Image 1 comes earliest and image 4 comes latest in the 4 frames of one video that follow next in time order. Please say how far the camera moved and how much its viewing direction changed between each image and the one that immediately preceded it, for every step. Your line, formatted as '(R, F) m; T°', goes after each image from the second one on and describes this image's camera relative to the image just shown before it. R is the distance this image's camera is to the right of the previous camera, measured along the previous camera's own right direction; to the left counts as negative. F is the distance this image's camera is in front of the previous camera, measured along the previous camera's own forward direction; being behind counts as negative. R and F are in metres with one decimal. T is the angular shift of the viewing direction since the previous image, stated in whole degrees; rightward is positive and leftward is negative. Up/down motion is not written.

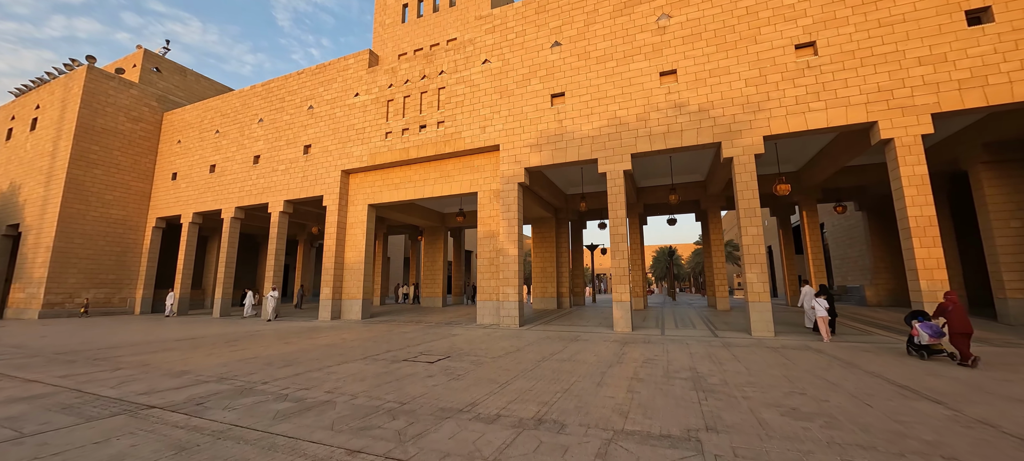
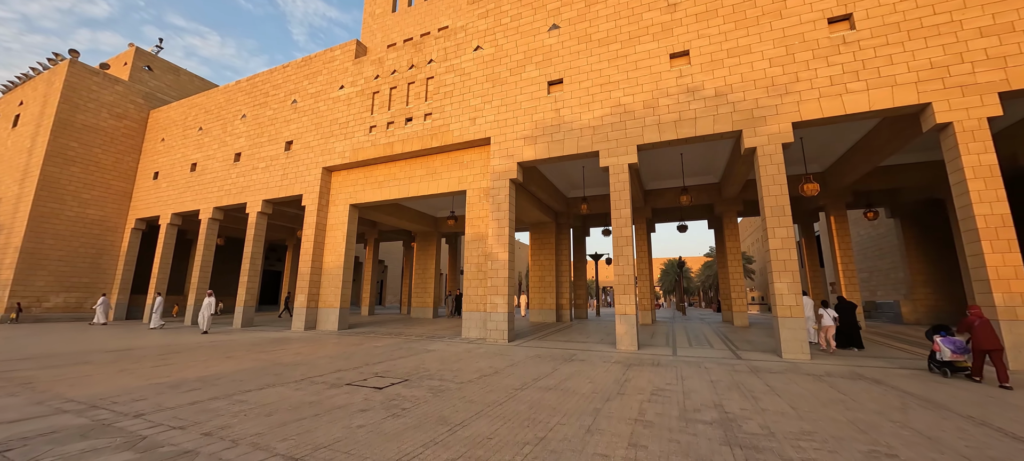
(+0.5, +1.4) m; -1°
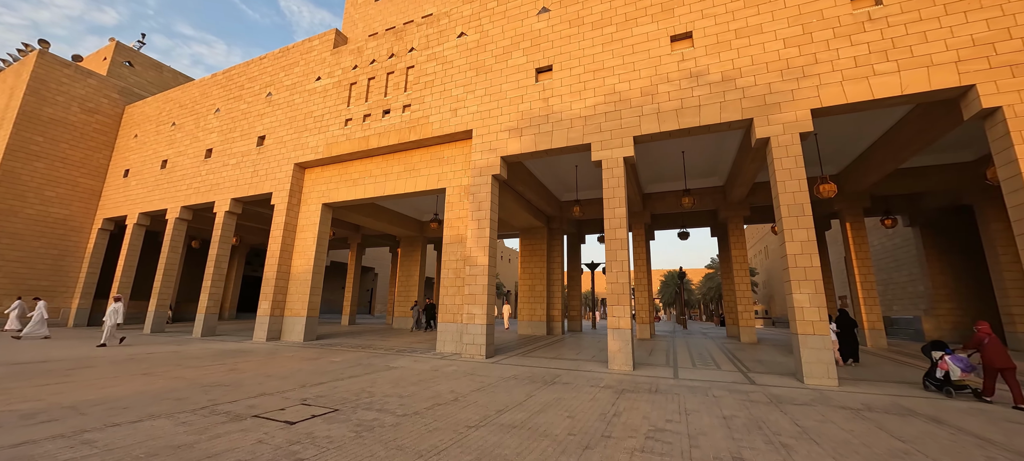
(+0.5, +1.2) m; 0°
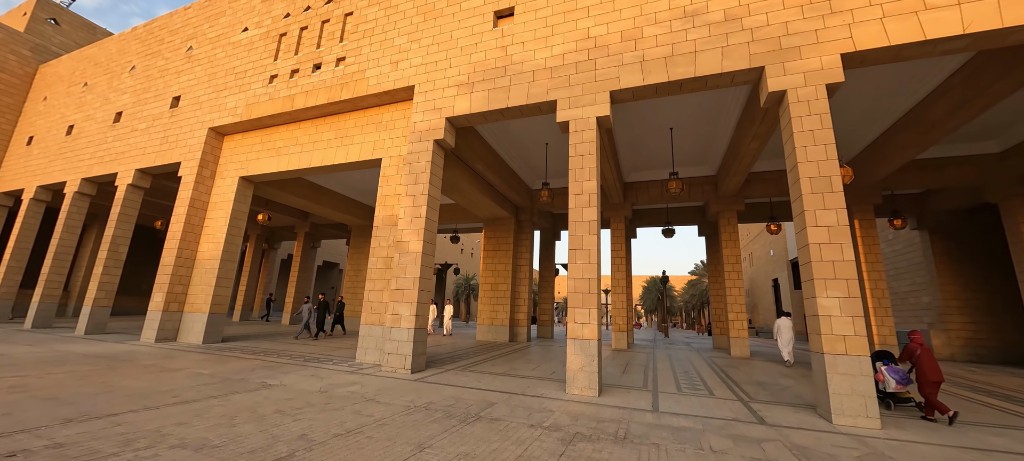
(+0.9, +2.0) m; +2°
